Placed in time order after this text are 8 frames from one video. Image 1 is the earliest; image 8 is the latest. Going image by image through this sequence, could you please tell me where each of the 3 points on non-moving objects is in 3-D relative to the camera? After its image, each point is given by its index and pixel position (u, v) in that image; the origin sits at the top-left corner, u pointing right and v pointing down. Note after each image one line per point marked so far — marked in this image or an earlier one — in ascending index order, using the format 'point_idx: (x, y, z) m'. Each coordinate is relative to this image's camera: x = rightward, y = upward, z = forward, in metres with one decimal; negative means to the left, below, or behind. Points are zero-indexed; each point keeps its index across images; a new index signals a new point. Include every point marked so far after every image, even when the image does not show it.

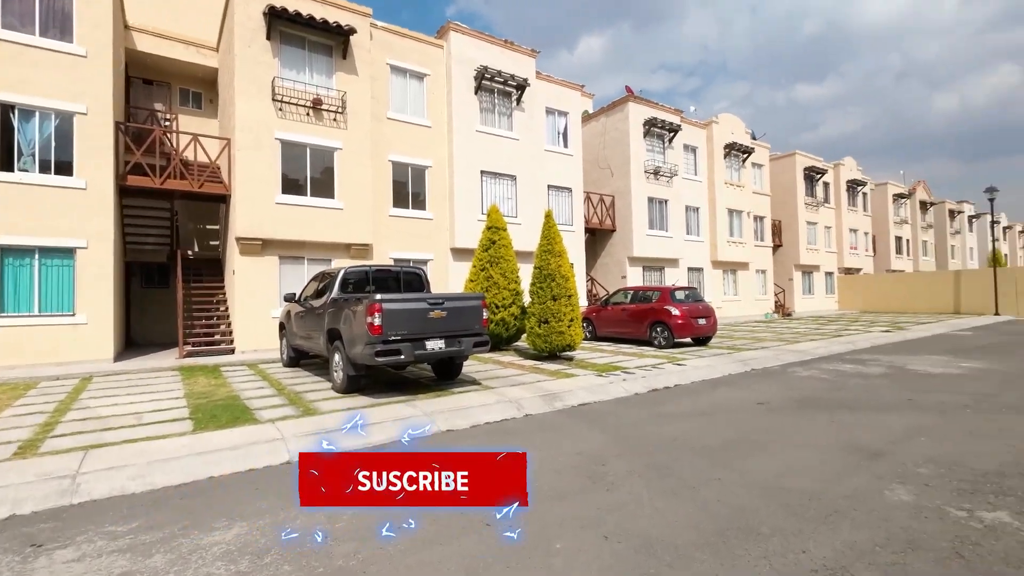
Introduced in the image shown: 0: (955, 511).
0: (+3.5, -1.8, +3.8) m
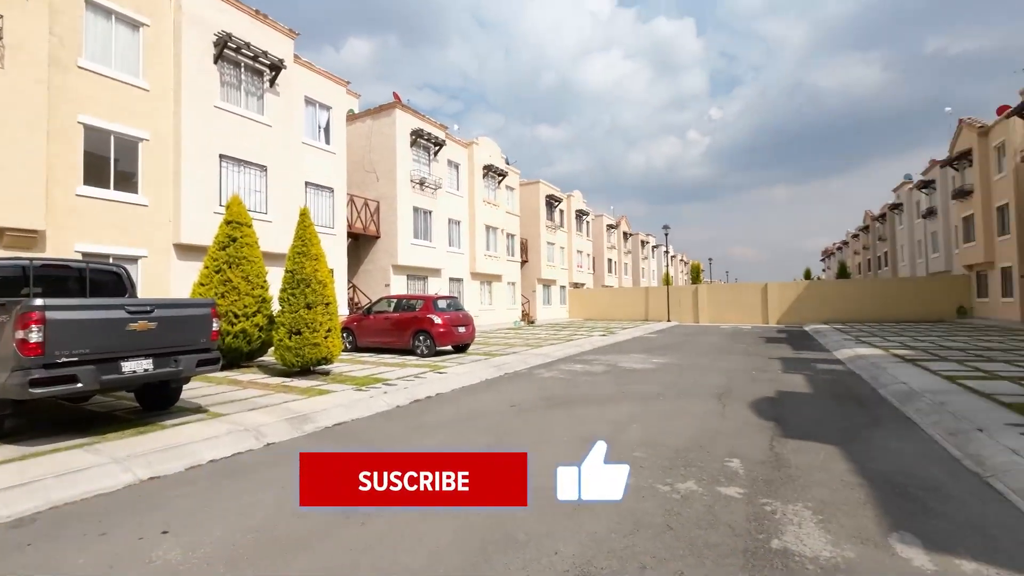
0: (+1.4, -1.9, +4.6) m
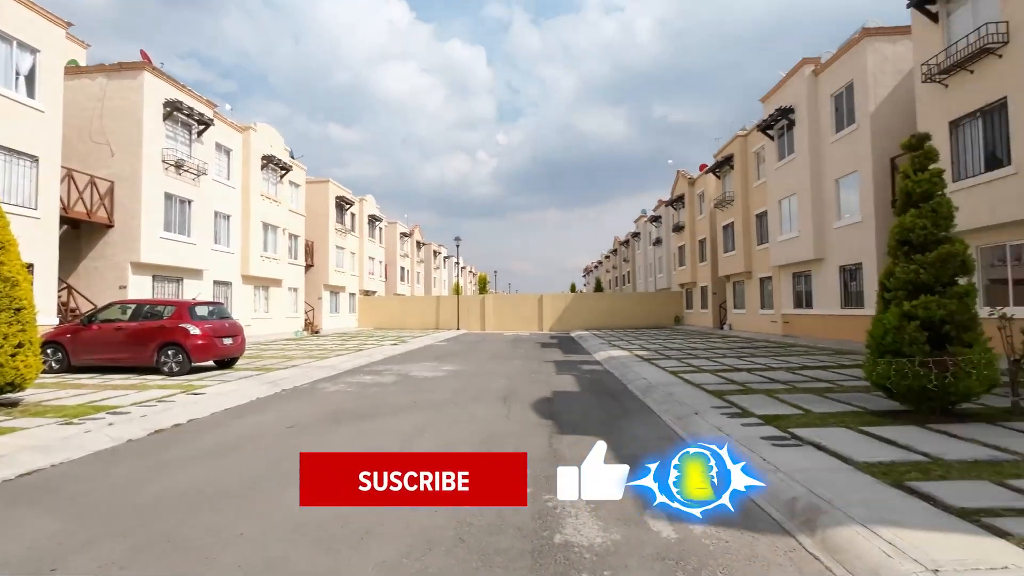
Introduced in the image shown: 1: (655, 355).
0: (-0.5, -1.9, +4.5) m
1: (+4.4, -2.1, +14.9) m
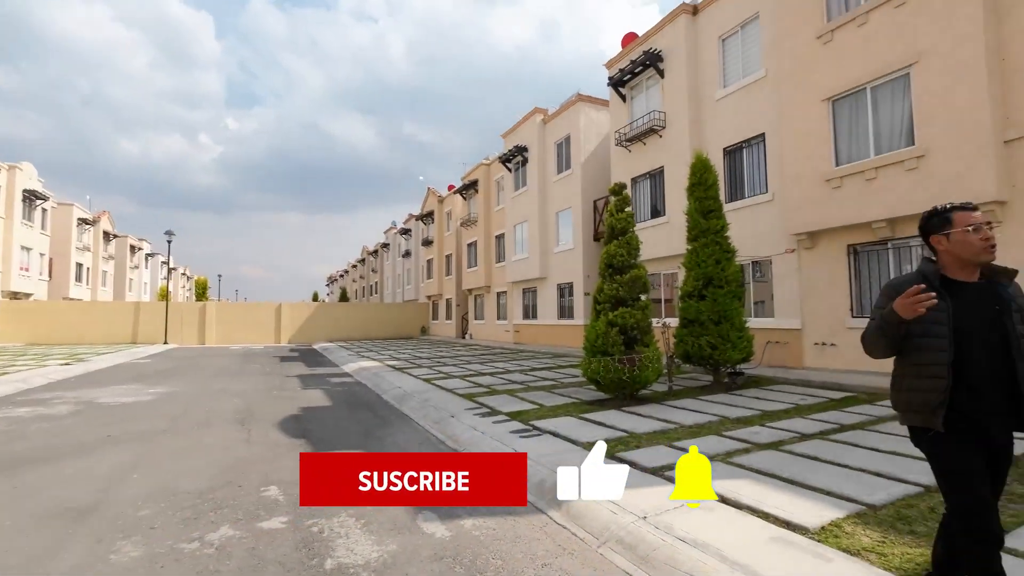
0: (-2.4, -1.9, +3.6) m
1: (-3.3, -2.4, +15.1) m
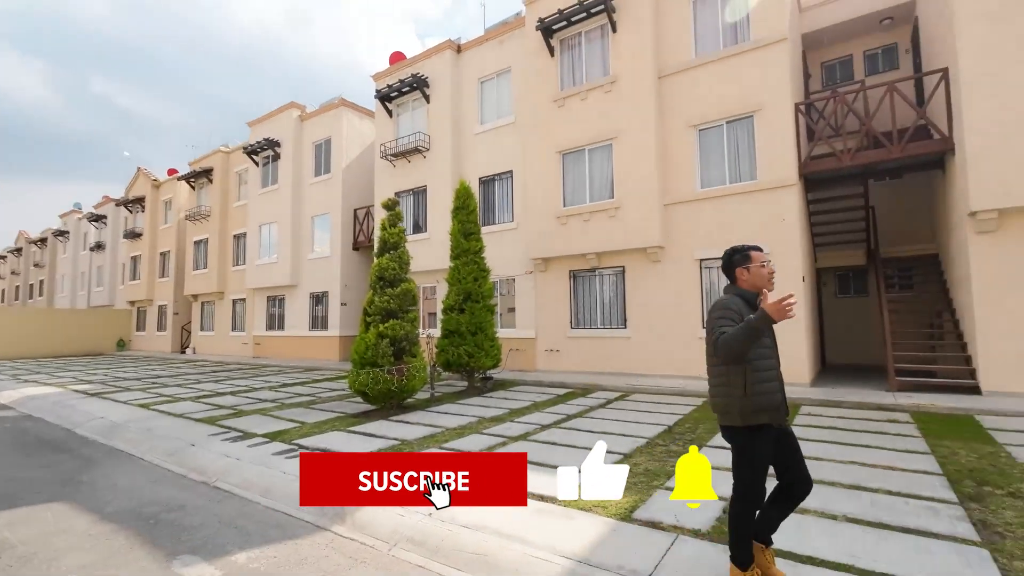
0: (-3.7, -1.9, +2.3) m
1: (-10.0, -2.5, +11.9) m
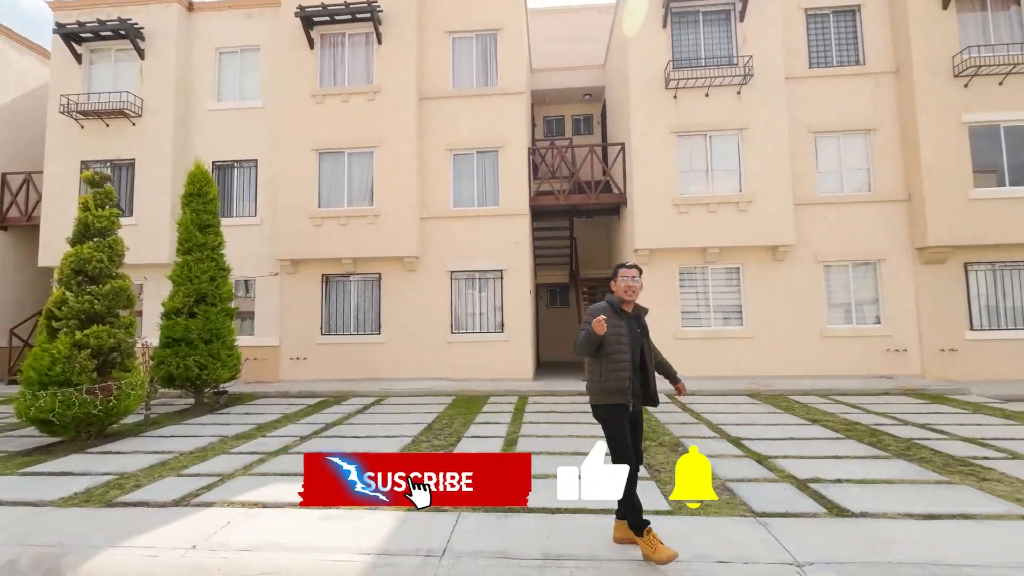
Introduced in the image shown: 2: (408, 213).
0: (-4.0, -1.8, +0.6) m
1: (-14.3, -2.1, +5.6) m
2: (-2.4, +1.8, +11.5) m
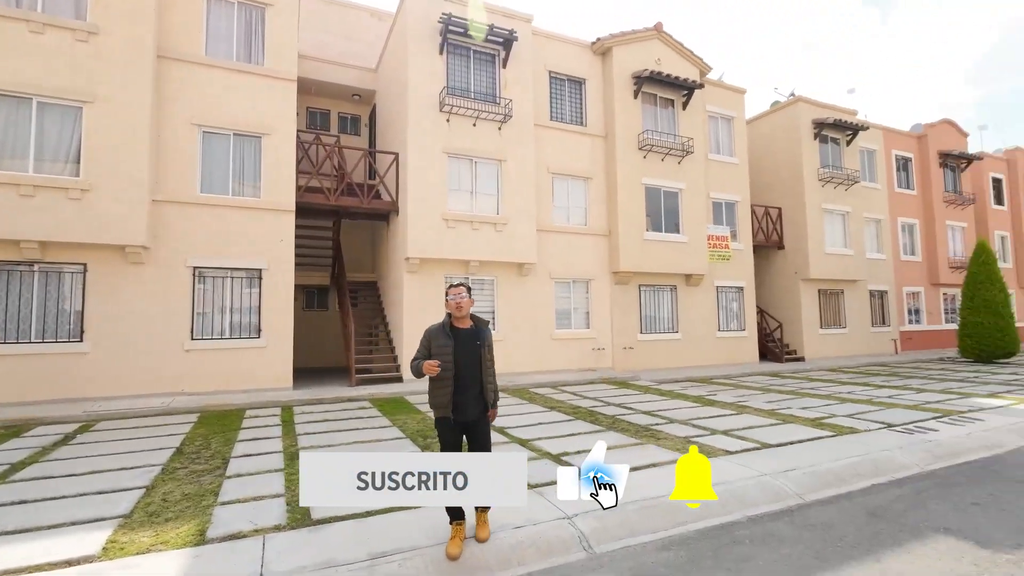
0: (-3.3, -1.7, -0.9) m
1: (-14.8, -1.6, -1.7) m
2: (-7.2, +1.8, +9.4) m
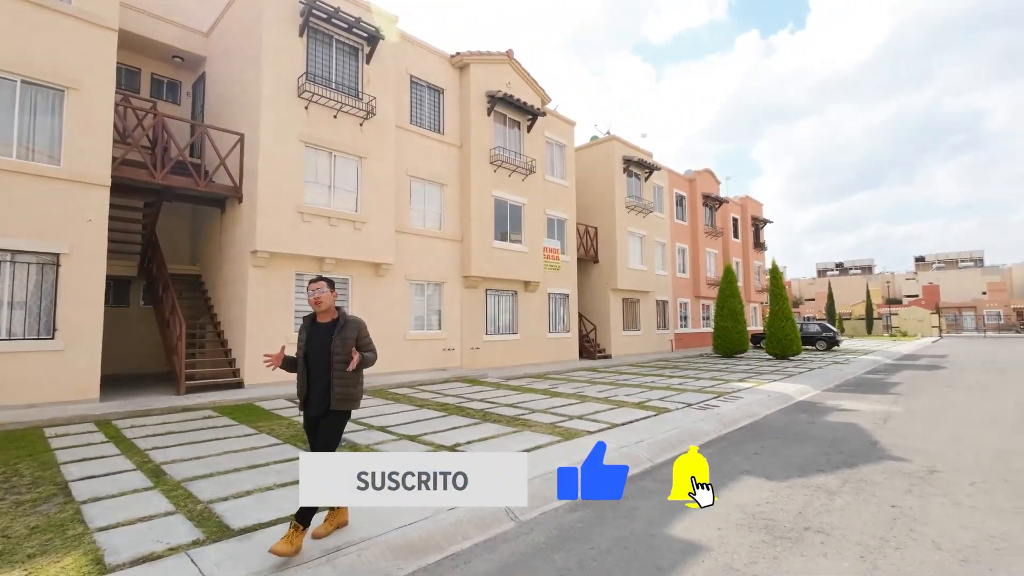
0: (-1.8, -1.6, -1.4) m
1: (-12.2, -1.0, -6.3) m
2: (-9.1, +2.1, +6.8) m
